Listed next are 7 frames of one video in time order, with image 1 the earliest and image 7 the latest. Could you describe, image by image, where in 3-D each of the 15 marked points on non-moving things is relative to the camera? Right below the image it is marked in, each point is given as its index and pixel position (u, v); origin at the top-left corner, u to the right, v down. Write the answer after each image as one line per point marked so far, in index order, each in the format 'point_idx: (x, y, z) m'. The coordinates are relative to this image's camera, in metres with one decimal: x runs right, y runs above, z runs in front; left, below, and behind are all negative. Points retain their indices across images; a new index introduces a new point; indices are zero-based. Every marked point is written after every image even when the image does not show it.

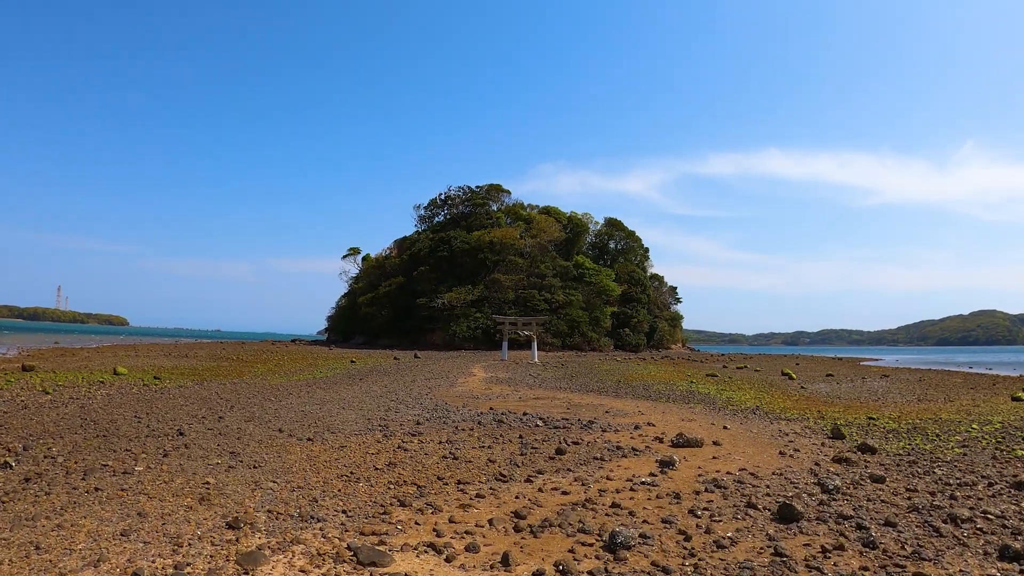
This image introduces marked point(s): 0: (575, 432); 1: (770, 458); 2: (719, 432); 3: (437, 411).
0: (+1.3, -2.9, +12.2) m
1: (+4.6, -3.0, +10.8) m
2: (+4.5, -3.2, +13.2) m
3: (-1.9, -3.1, +15.0) m
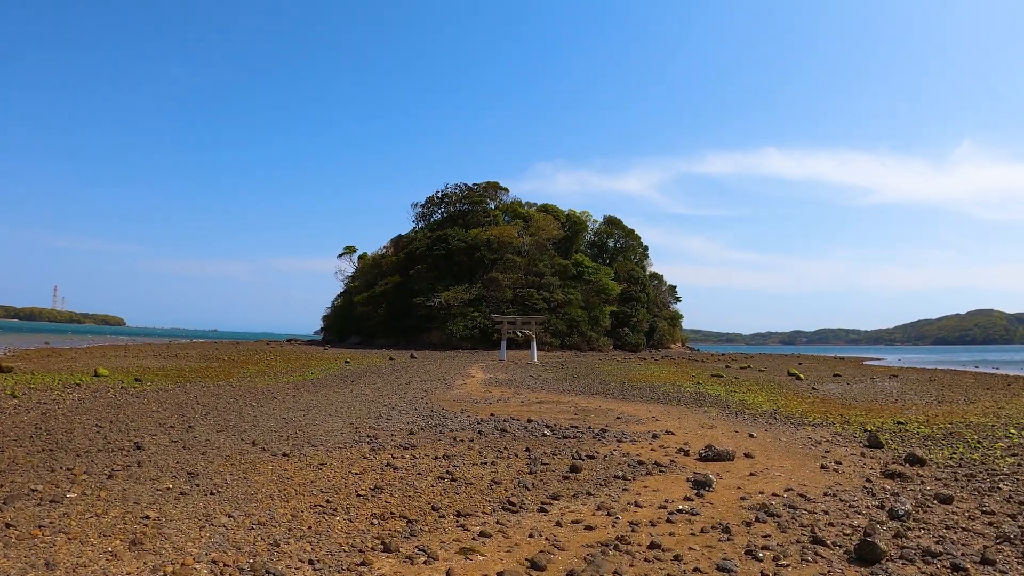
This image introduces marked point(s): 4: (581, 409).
0: (+1.4, -2.8, +10.9) m
1: (+4.7, -2.9, +9.4) m
2: (+4.6, -3.0, +11.9) m
3: (-1.8, -3.0, +13.6) m
4: (+1.8, -3.2, +16.1) m
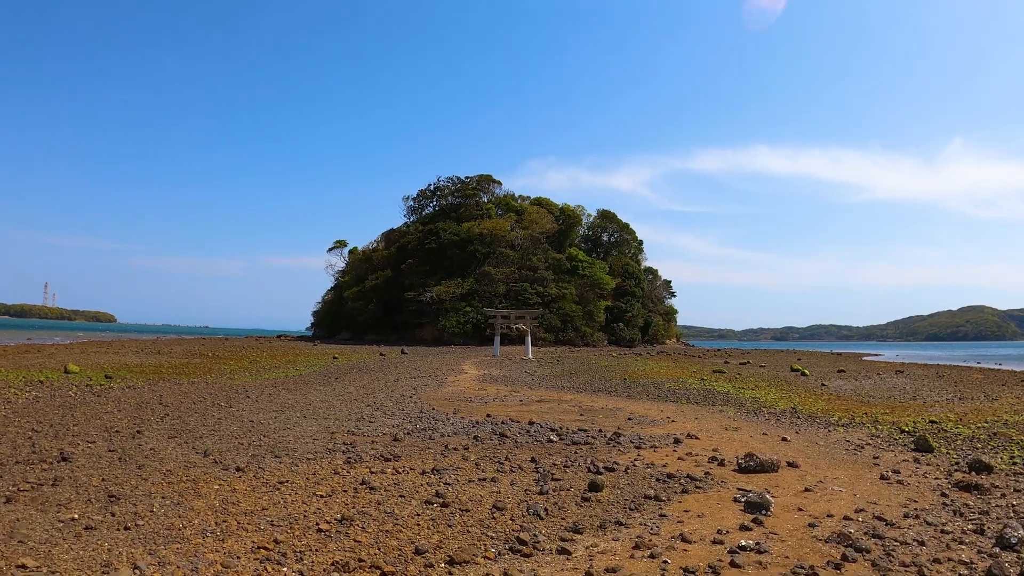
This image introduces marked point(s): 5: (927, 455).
0: (+1.4, -2.5, +9.3) m
1: (+4.8, -2.6, +7.9) m
2: (+4.6, -2.7, +10.3) m
3: (-1.9, -2.6, +12.0) m
4: (+1.8, -2.9, +14.5) m
5: (+7.2, -2.9, +10.4) m
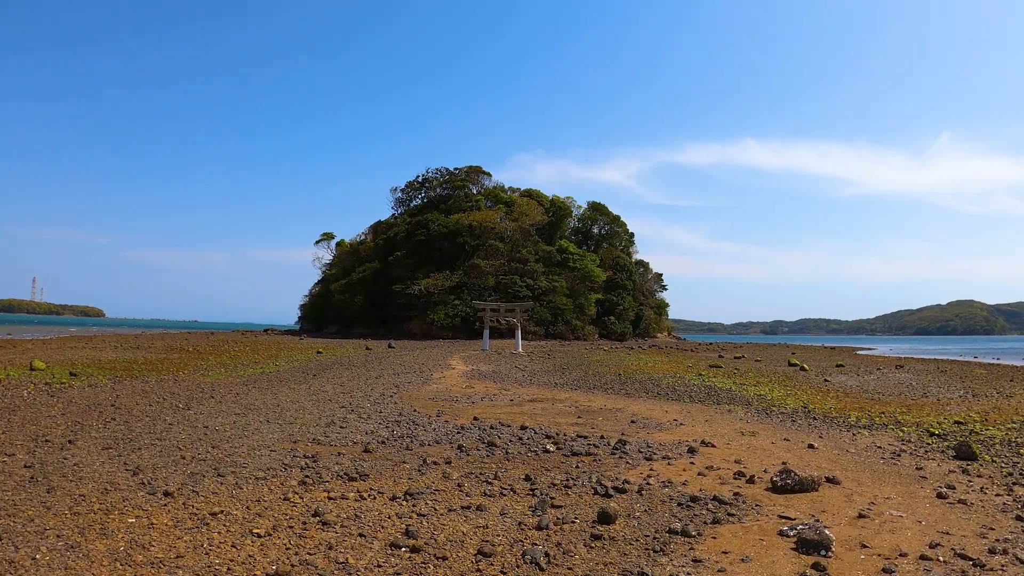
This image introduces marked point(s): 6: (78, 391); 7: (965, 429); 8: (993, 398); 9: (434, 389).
0: (+1.3, -2.3, +7.9) m
1: (+4.7, -2.4, +6.6) m
2: (+4.5, -2.5, +9.0) m
3: (-2.0, -2.4, +10.6) m
4: (+1.6, -2.7, +13.2) m
5: (+7.1, -2.7, +9.2) m
6: (-14.0, -3.3, +19.4) m
7: (+9.6, -3.0, +12.8) m
8: (+15.0, -3.4, +18.8) m
9: (-2.1, -2.7, +15.9) m
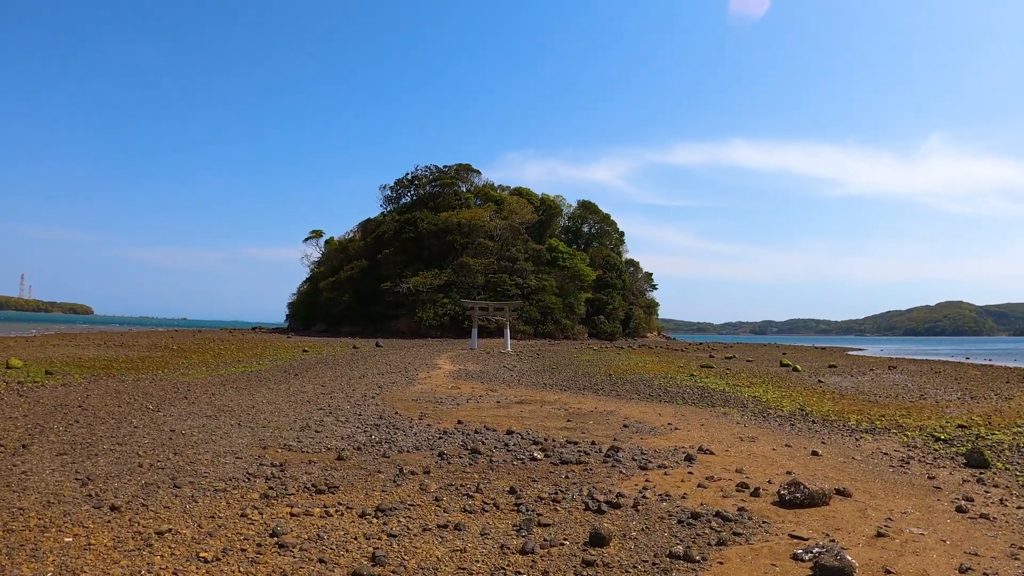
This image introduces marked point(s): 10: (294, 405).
0: (+1.1, -2.3, +7.3) m
1: (+4.5, -2.4, +6.0) m
2: (+4.3, -2.5, +8.5) m
3: (-2.3, -2.4, +9.9) m
4: (+1.3, -2.6, +12.6) m
5: (+6.8, -2.7, +8.7) m
6: (-14.4, -3.1, +18.6) m
7: (+9.4, -3.0, +12.3) m
8: (+14.7, -3.4, +18.4) m
9: (-2.4, -2.6, +15.2) m
10: (-4.7, -2.5, +13.0) m
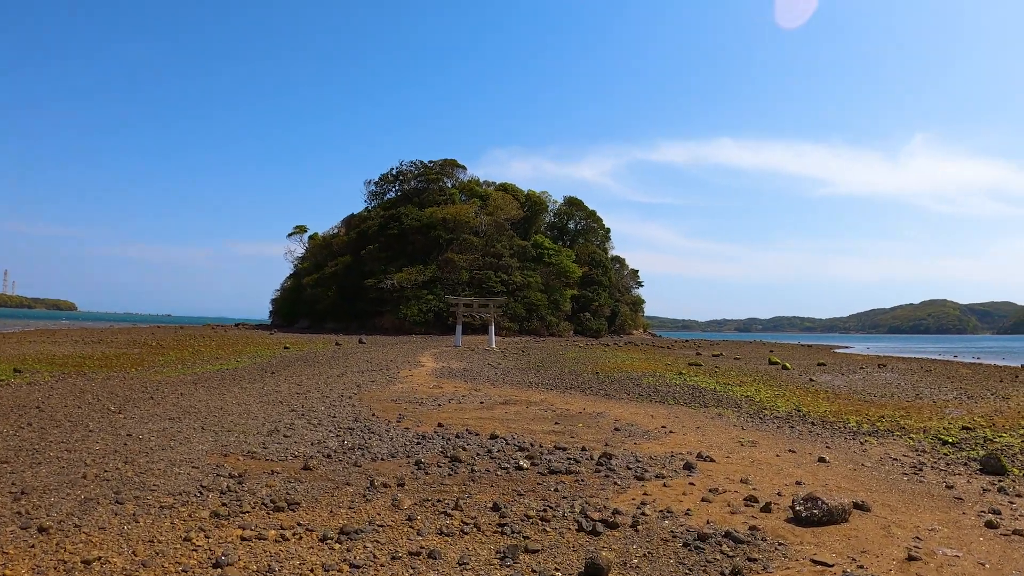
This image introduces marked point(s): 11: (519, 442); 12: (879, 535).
0: (+0.9, -2.2, +6.6) m
1: (+4.4, -2.3, +5.4) m
2: (+4.1, -2.4, +7.8) m
3: (-2.5, -2.2, +9.2) m
4: (+1.0, -2.5, +11.9) m
5: (+6.6, -2.6, +8.1) m
6: (-14.8, -2.9, +17.5) m
7: (+9.1, -2.9, +11.8) m
8: (+14.2, -3.3, +18.0) m
9: (-2.7, -2.4, +14.5) m
10: (-5.0, -2.4, +12.2) m
11: (+0.1, -2.3, +8.8) m
12: (+3.4, -2.3, +5.5) m
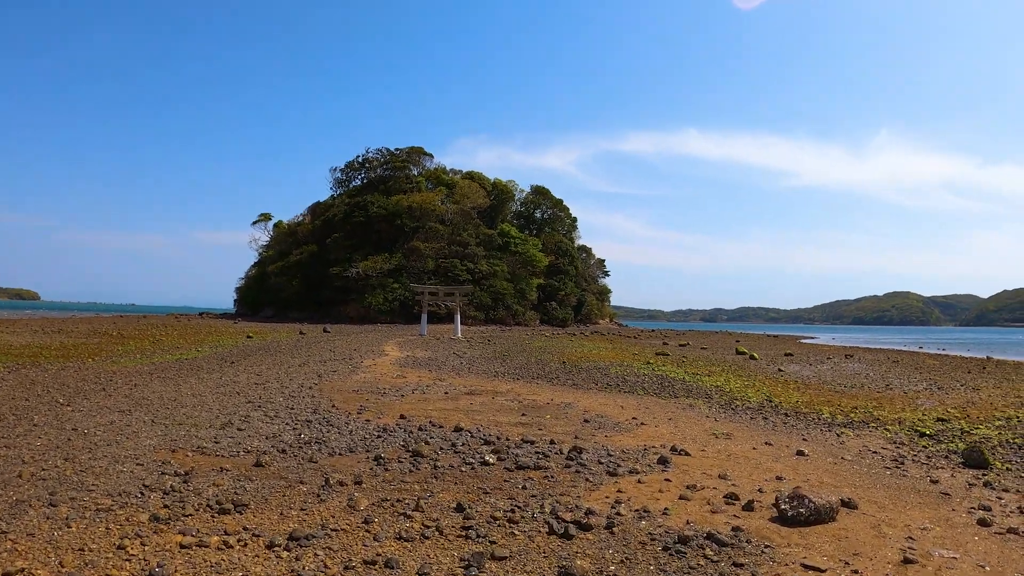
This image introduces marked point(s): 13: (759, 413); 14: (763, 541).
0: (+0.6, -2.0, +6.2) m
1: (+4.1, -2.2, +5.1) m
2: (+3.7, -2.3, +7.6) m
3: (-2.9, -2.0, +8.6) m
4: (+0.5, -2.3, +11.5) m
5: (+6.3, -2.4, +7.9) m
6: (-15.5, -2.5, +16.5) m
7: (+8.6, -2.7, +11.7) m
8: (+13.5, -3.1, +18.2) m
9: (-3.3, -2.2, +13.9) m
10: (-5.5, -2.1, +11.6) m
11: (-0.3, -2.1, +8.4) m
12: (+3.1, -2.1, +5.2) m
13: (+5.3, -2.6, +12.7) m
14: (+2.1, -2.1, +5.0) m
